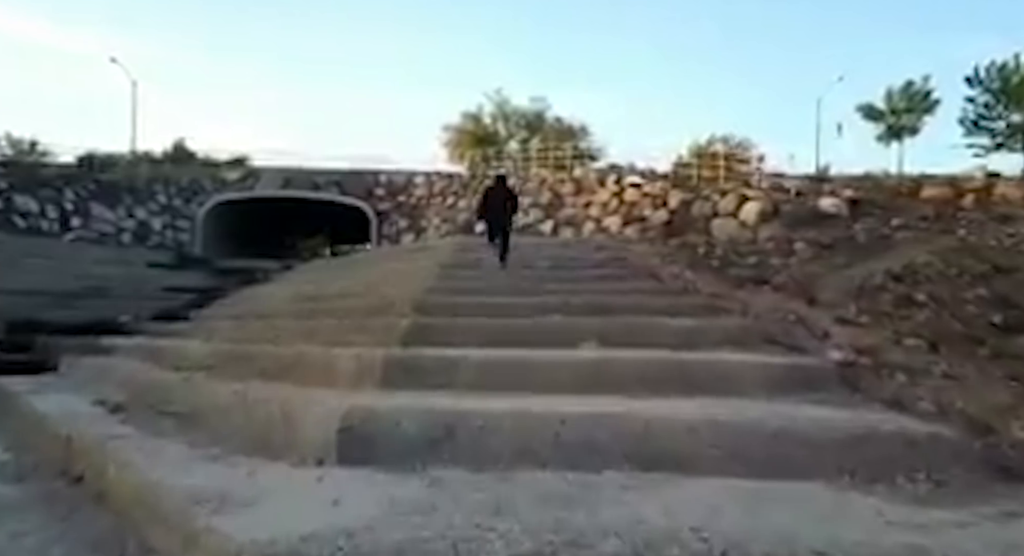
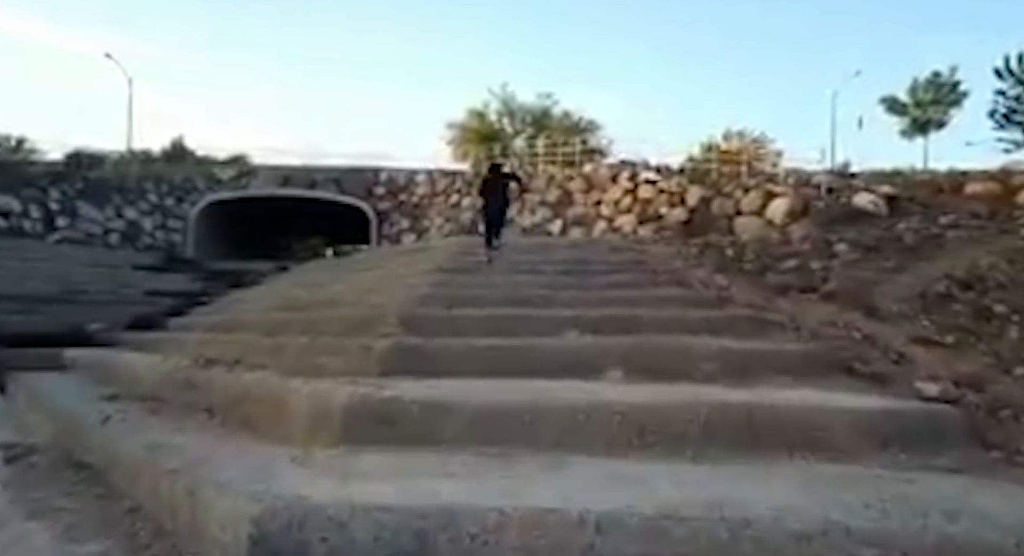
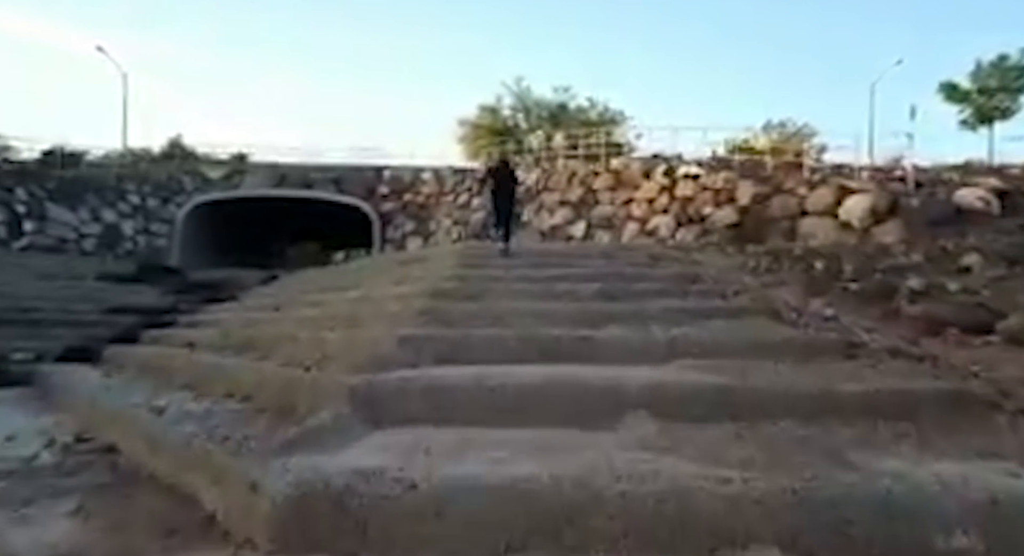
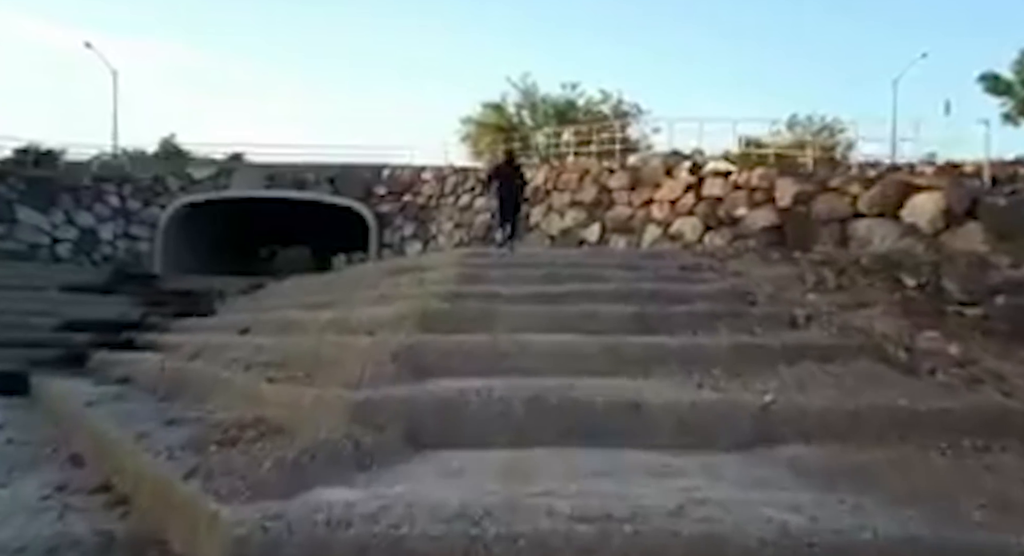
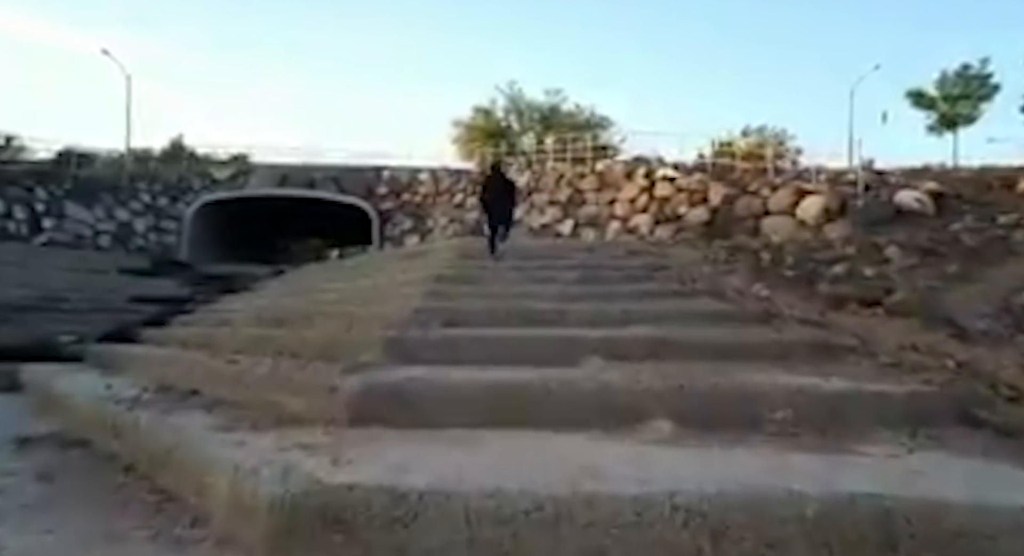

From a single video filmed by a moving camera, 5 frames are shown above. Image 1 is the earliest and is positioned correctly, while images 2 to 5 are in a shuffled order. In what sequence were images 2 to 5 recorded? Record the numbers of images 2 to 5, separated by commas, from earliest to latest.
2, 5, 3, 4
